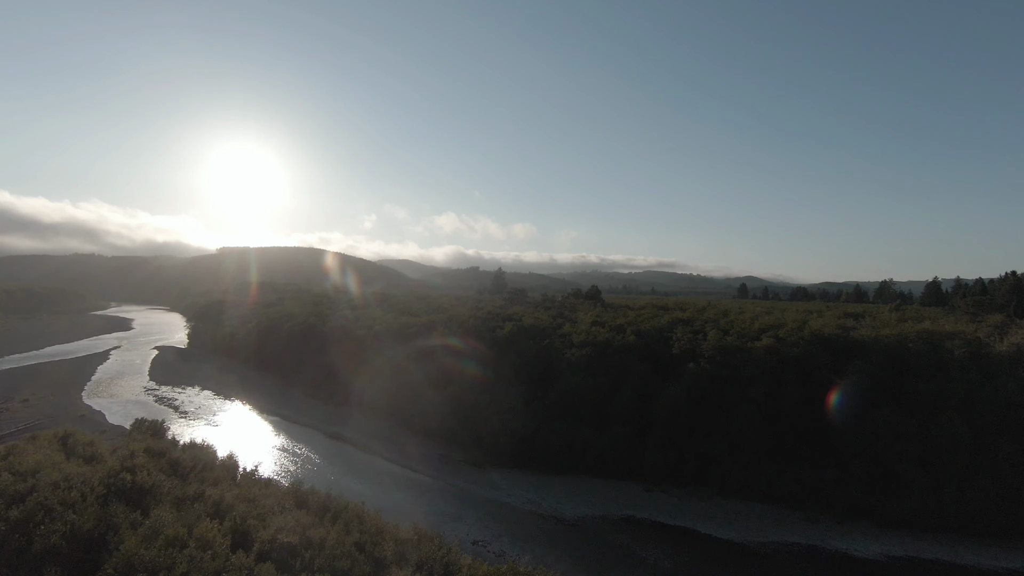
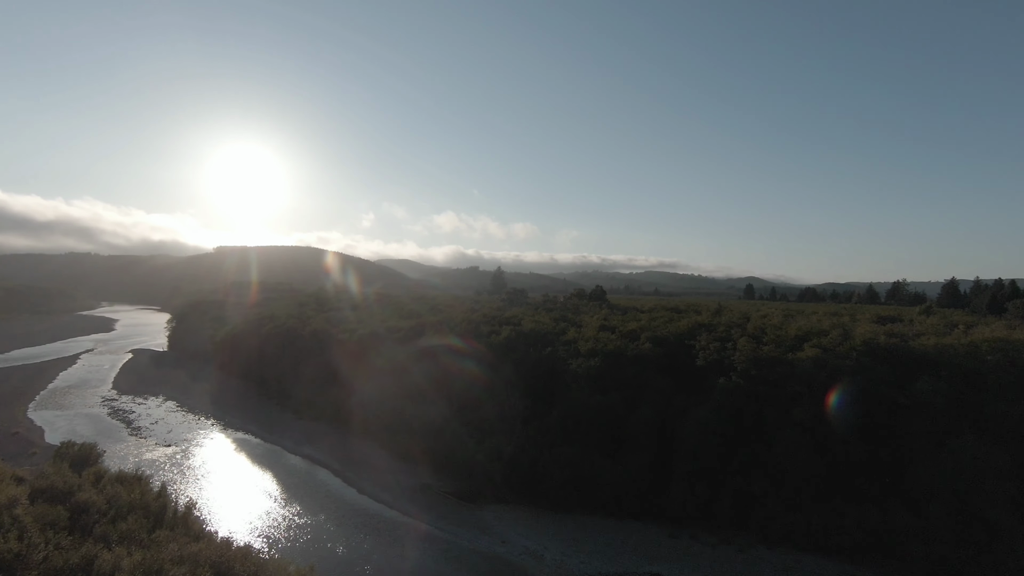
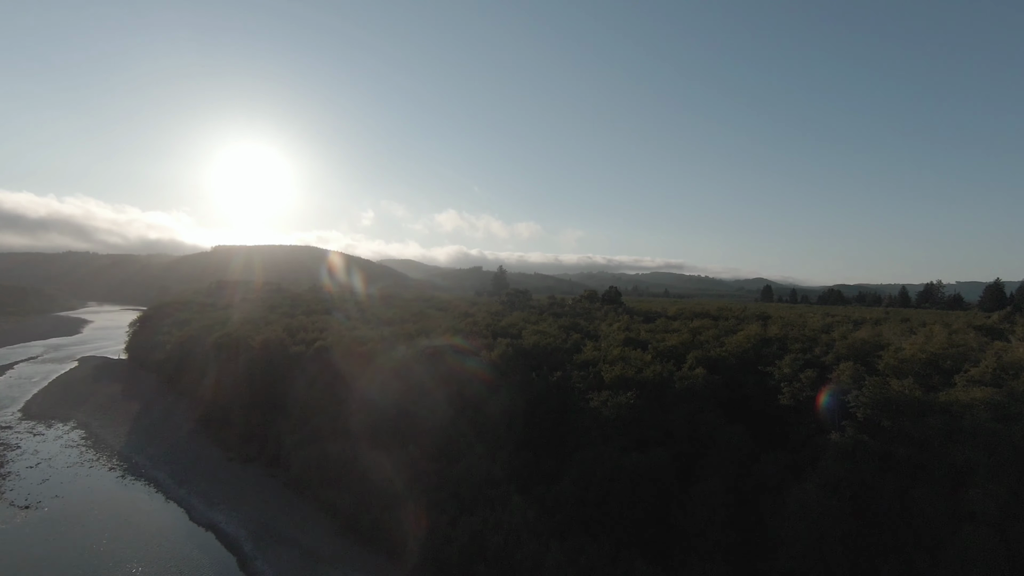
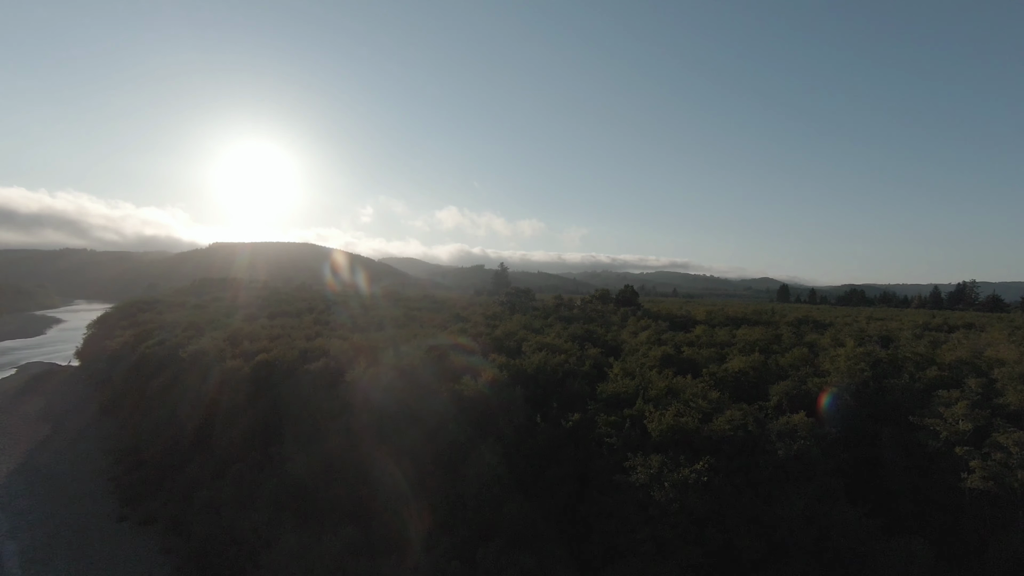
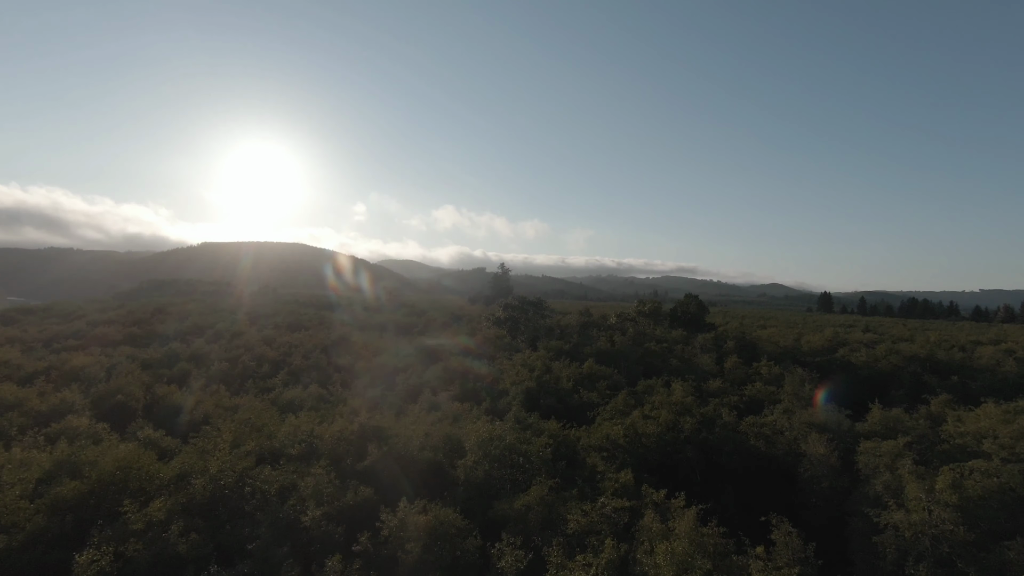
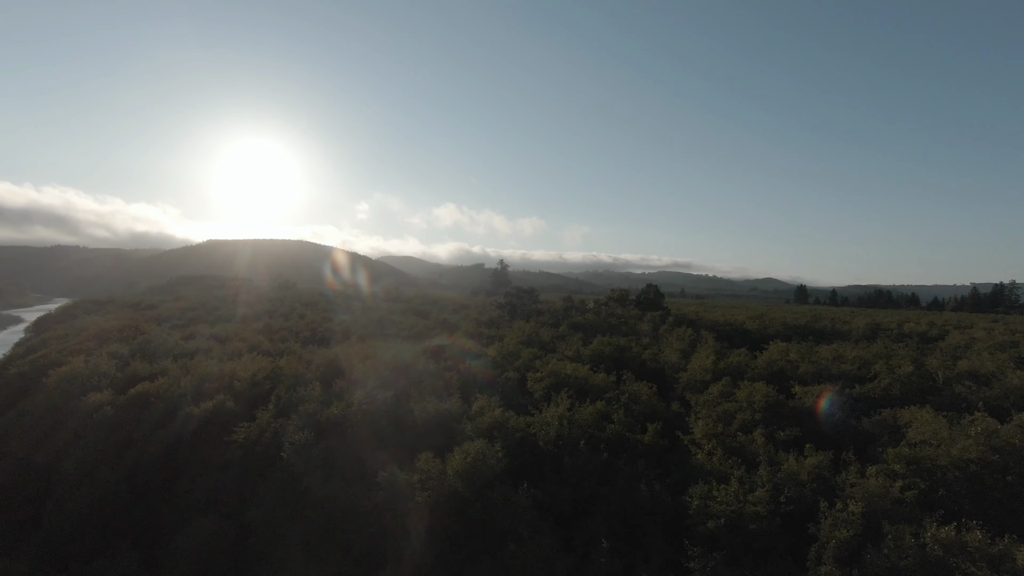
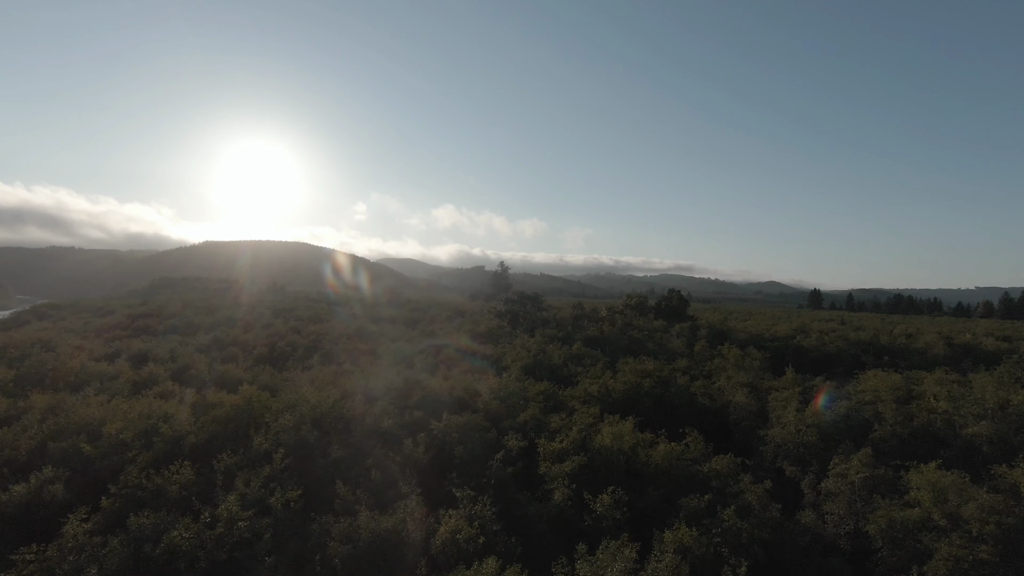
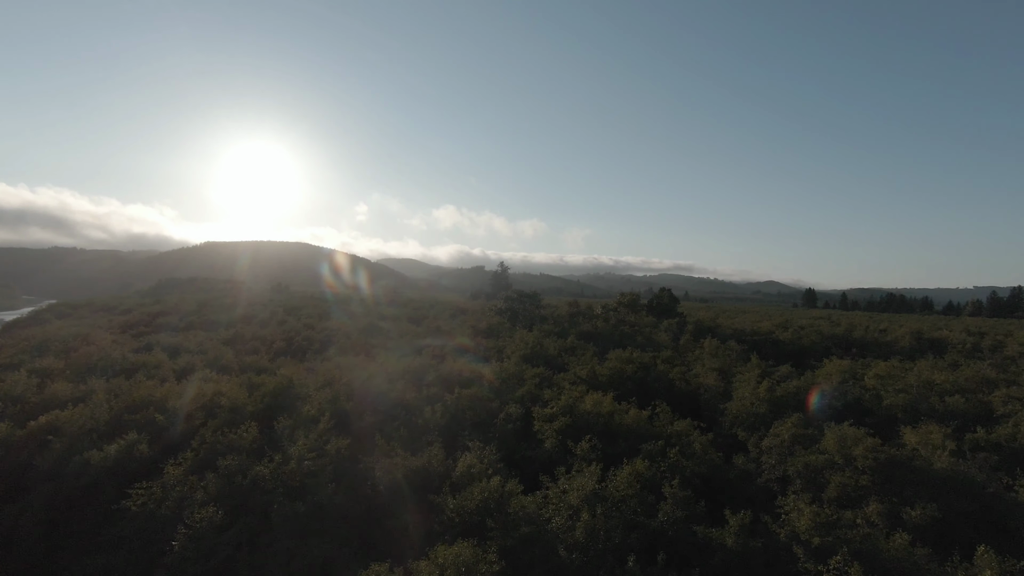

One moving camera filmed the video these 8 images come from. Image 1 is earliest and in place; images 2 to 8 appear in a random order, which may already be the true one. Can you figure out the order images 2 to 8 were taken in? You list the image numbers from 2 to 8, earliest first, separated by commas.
2, 3, 4, 6, 8, 7, 5
